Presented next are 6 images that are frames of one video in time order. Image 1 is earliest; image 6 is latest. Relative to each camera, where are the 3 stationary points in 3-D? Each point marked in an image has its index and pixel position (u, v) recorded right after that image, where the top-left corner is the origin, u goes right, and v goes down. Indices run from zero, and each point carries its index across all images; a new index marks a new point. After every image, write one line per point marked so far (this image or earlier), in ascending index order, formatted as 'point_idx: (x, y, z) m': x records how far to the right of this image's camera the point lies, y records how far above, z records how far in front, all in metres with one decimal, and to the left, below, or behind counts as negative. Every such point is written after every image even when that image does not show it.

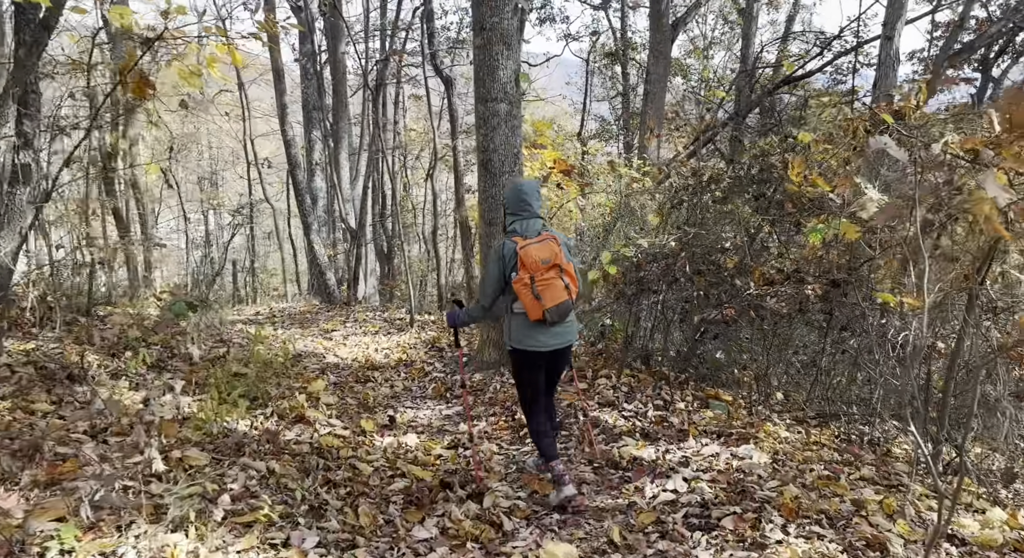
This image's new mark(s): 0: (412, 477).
0: (-0.7, -1.5, +6.7) m
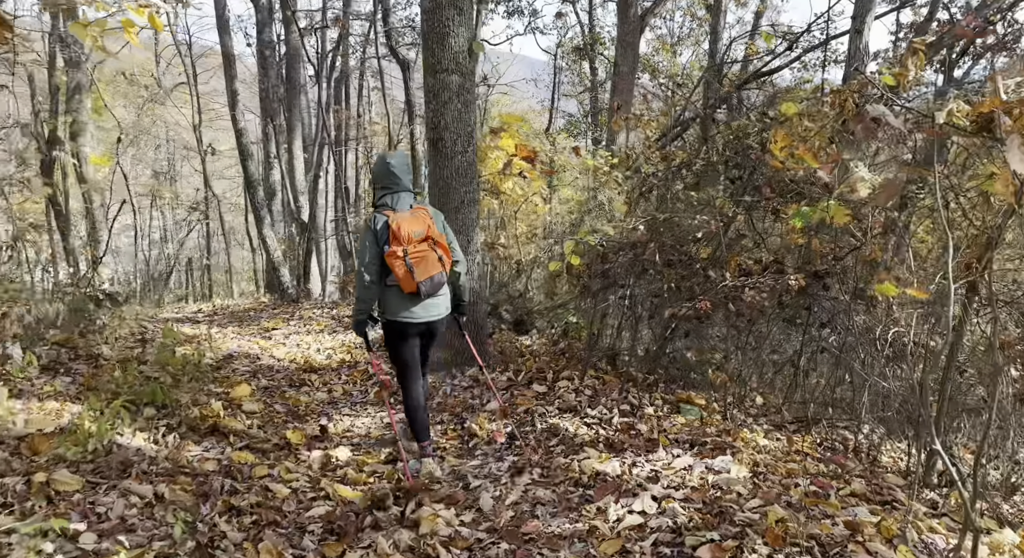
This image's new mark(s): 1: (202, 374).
0: (-1.1, -1.4, +5.8) m
1: (-3.0, -1.0, +9.0) m
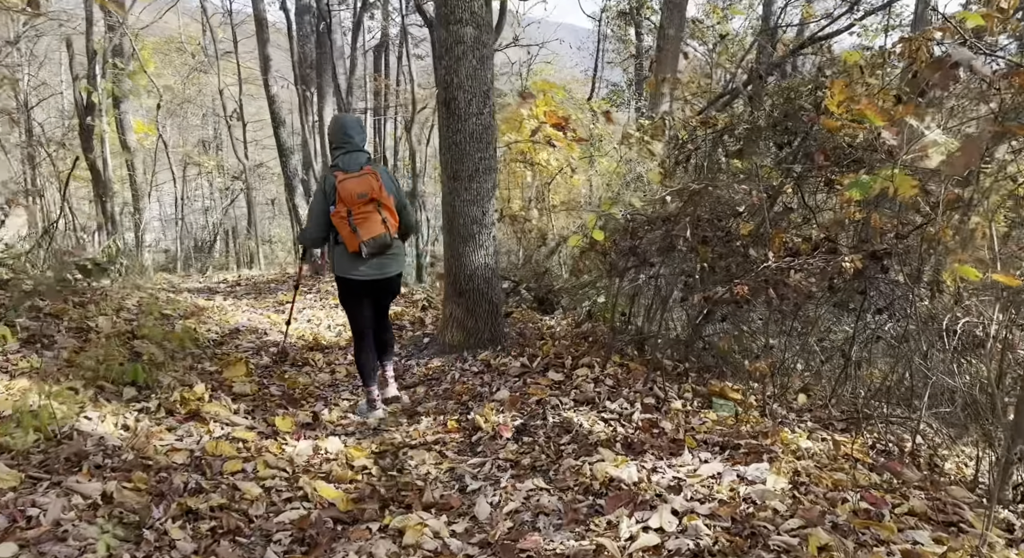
0: (-1.1, -1.2, +5.1) m
1: (-2.9, -0.7, +8.4) m
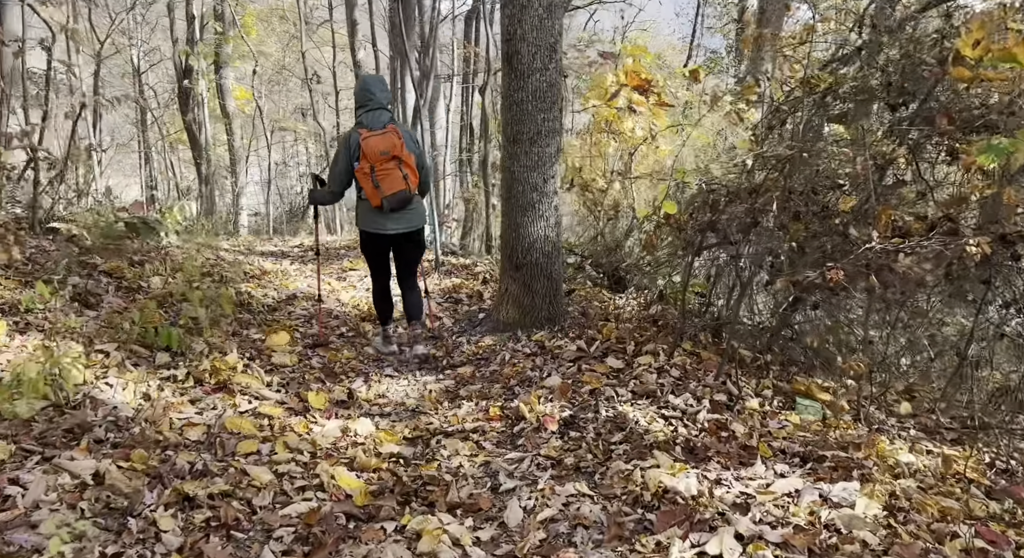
0: (-0.9, -1.1, +4.6) m
1: (-2.3, -0.4, +8.0) m
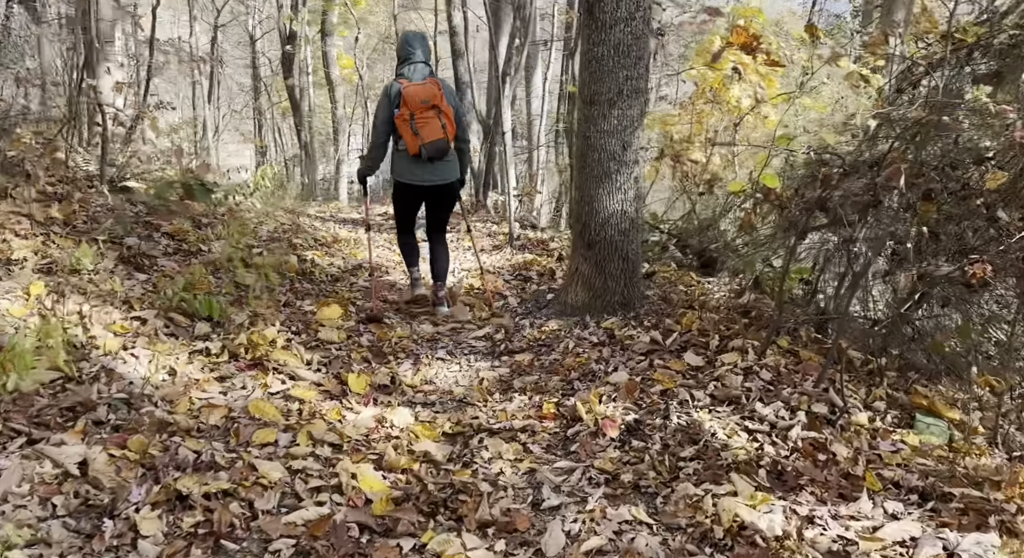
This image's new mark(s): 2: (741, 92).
0: (-0.7, -0.9, +4.0) m
1: (-1.7, -0.1, +7.5) m
2: (+2.1, +1.8, +8.6) m
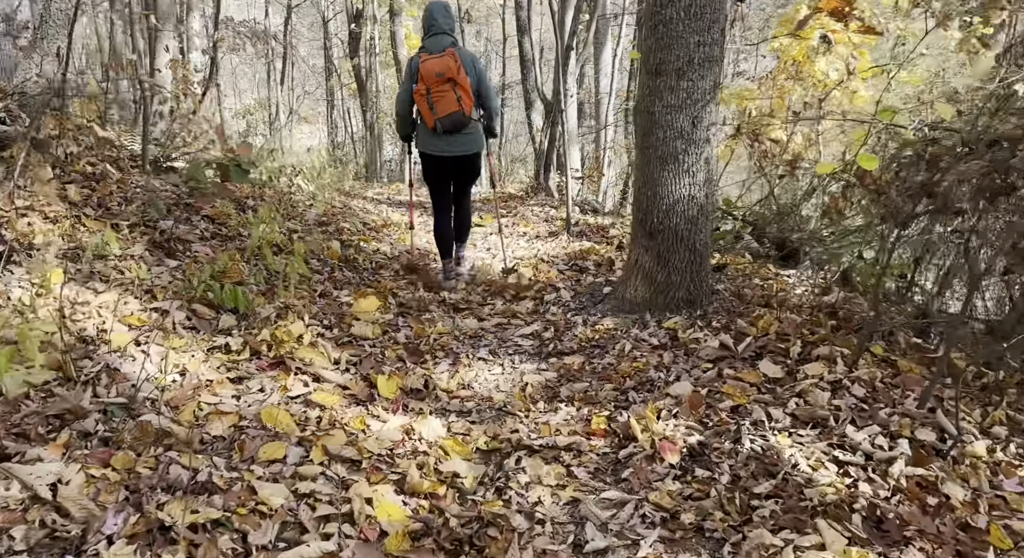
0: (-0.6, -0.9, +3.4) m
1: (-1.3, 0.0, +7.0) m
2: (+2.6, +1.8, +7.8) m
